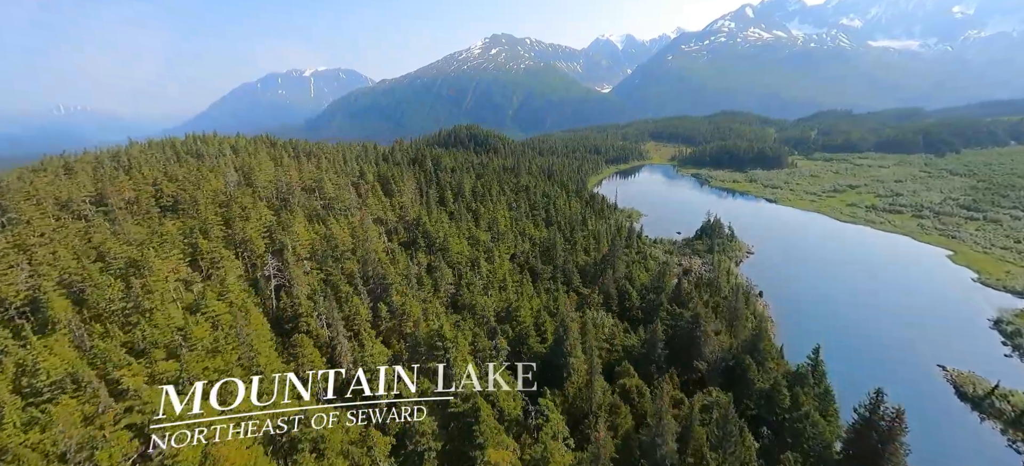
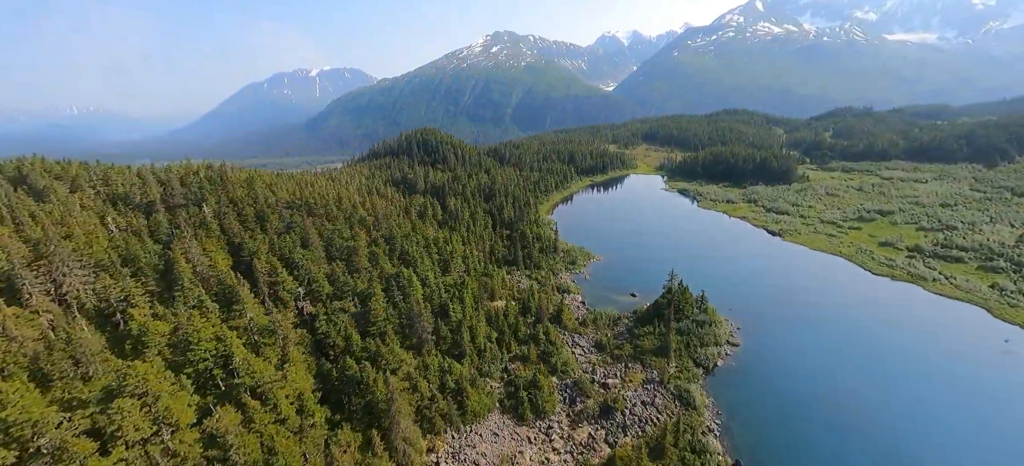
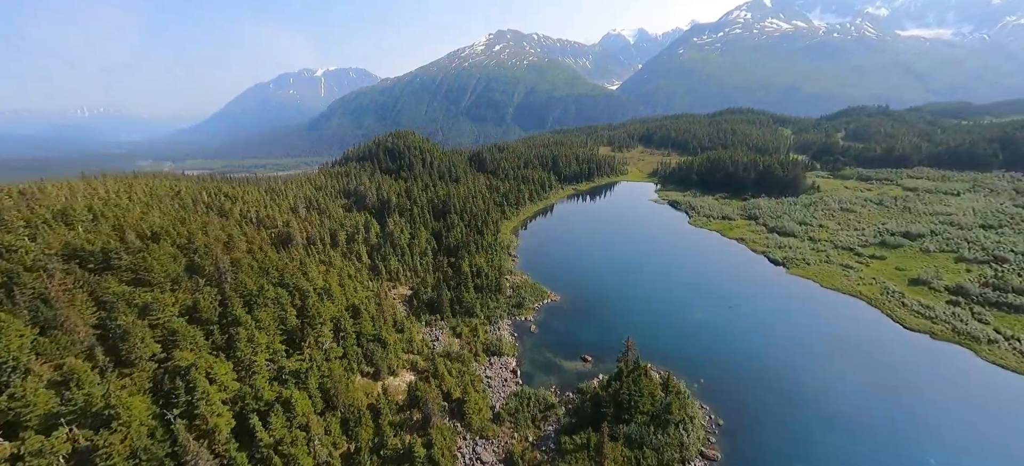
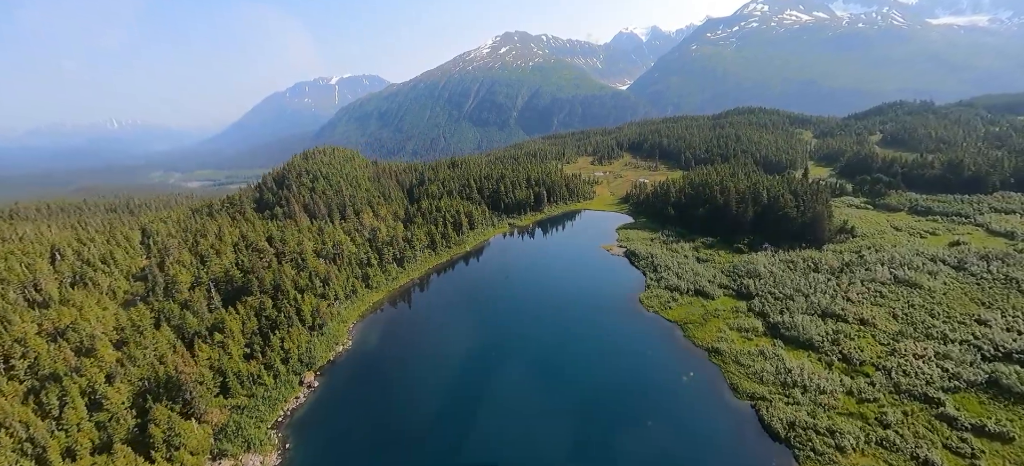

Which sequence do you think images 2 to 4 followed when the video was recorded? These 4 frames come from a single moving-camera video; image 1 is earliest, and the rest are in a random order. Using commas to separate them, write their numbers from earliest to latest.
2, 3, 4
